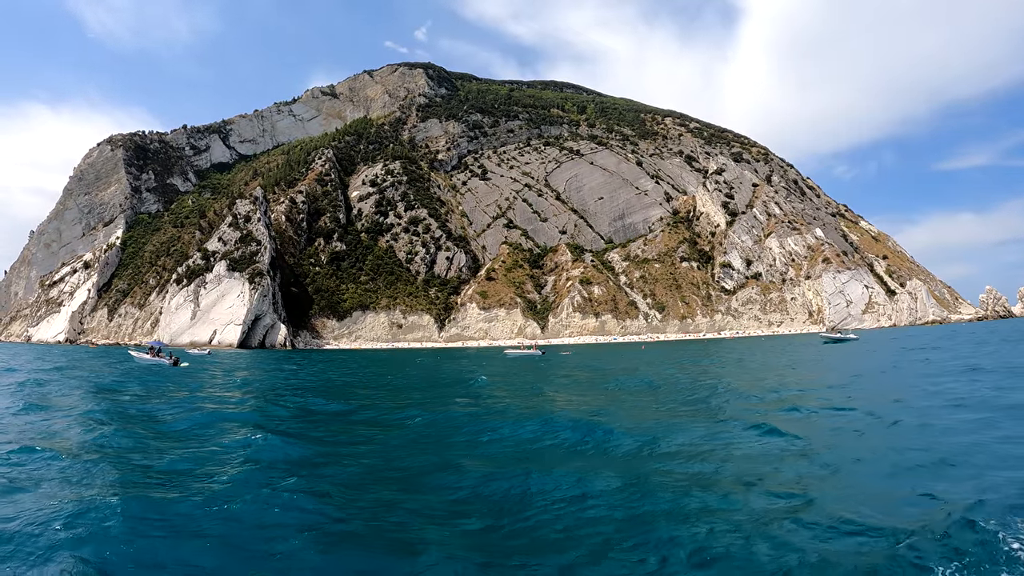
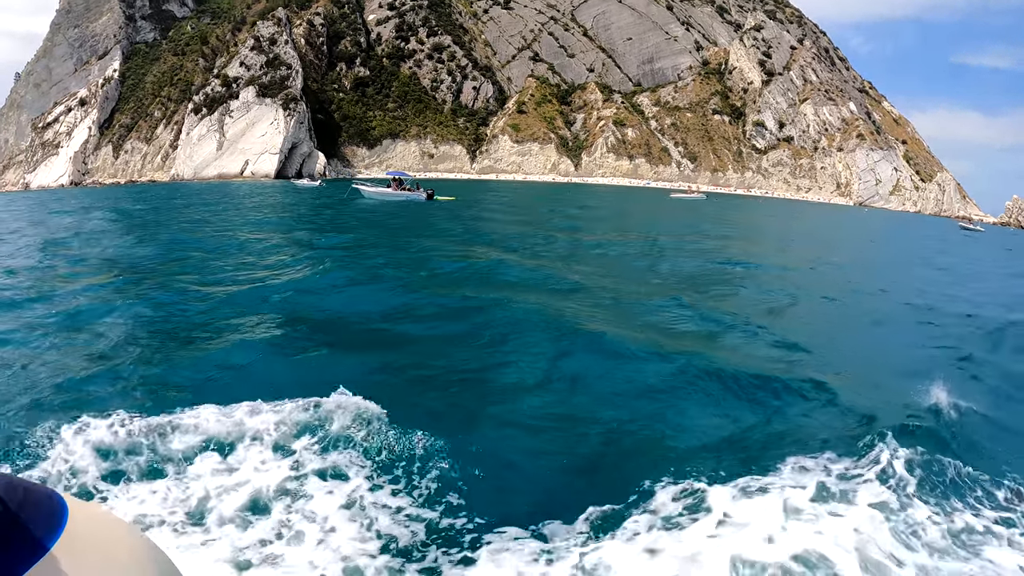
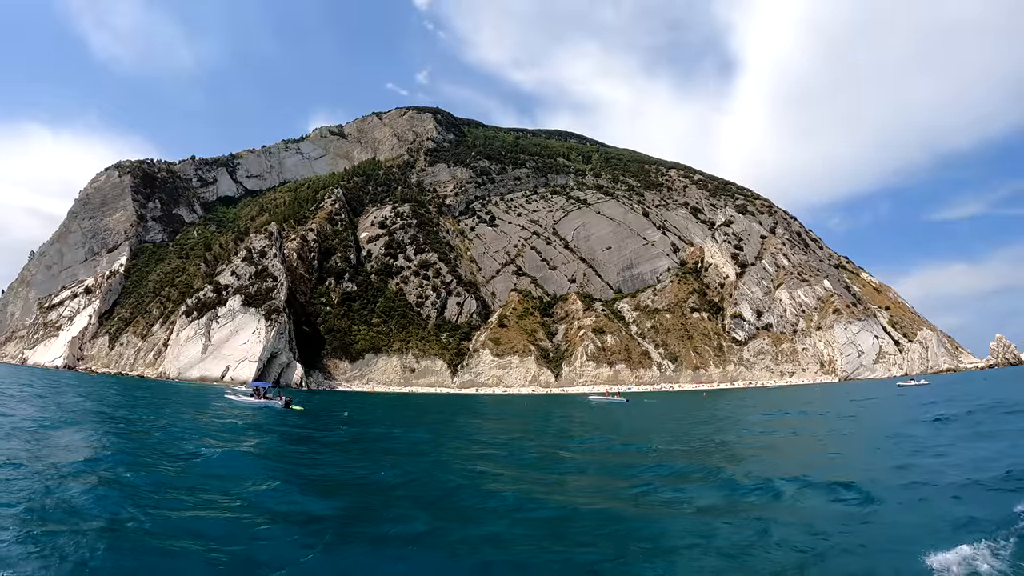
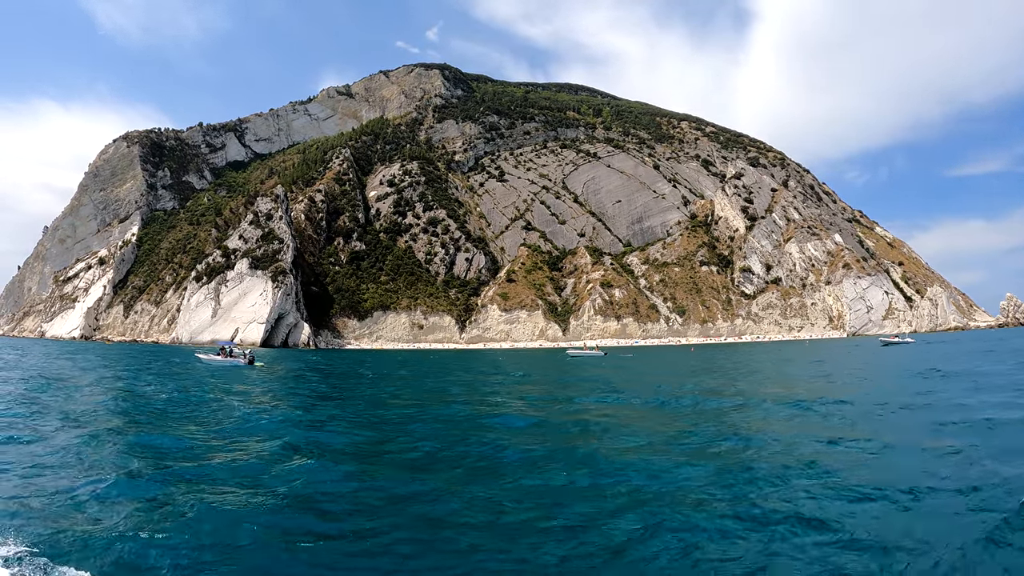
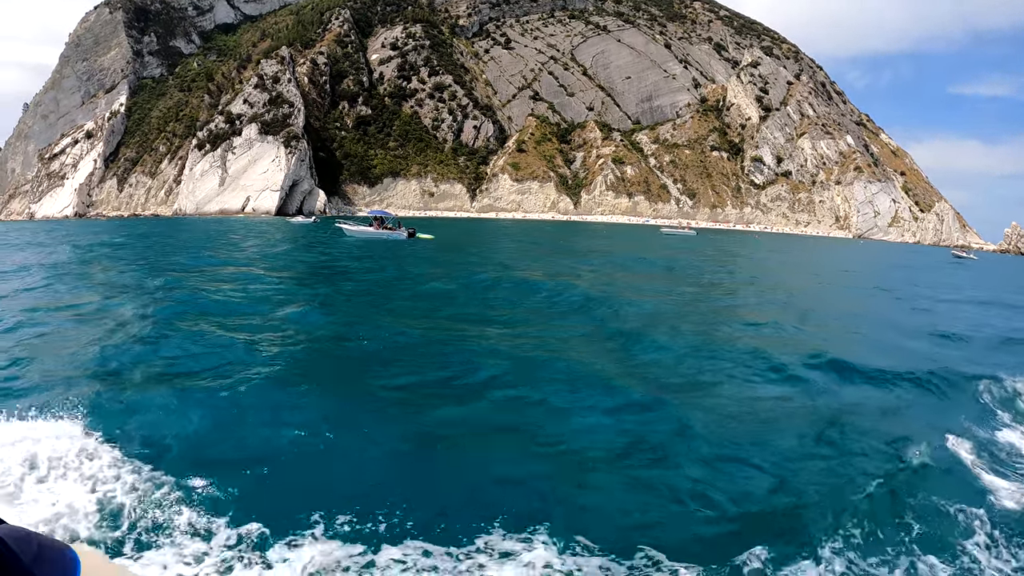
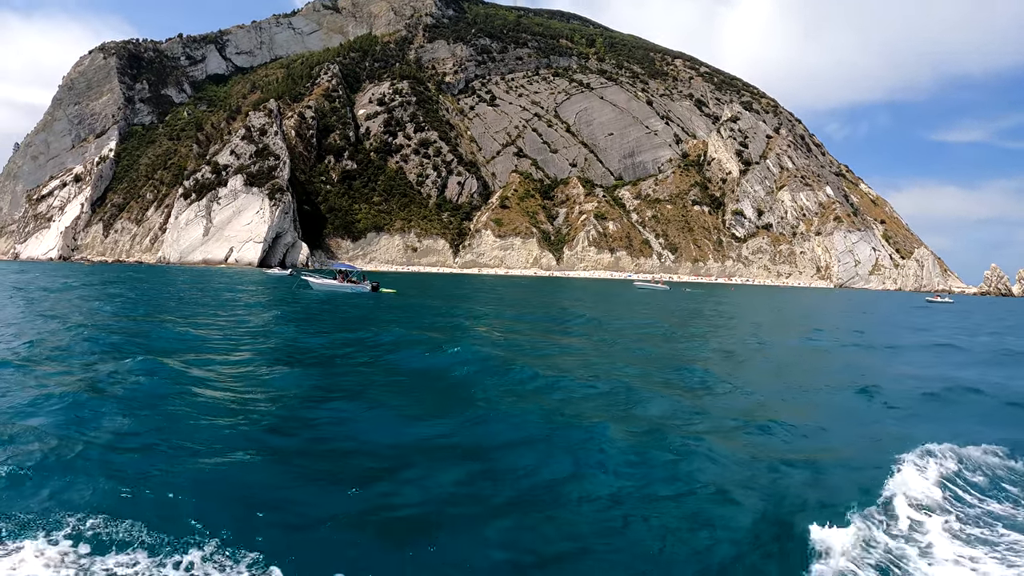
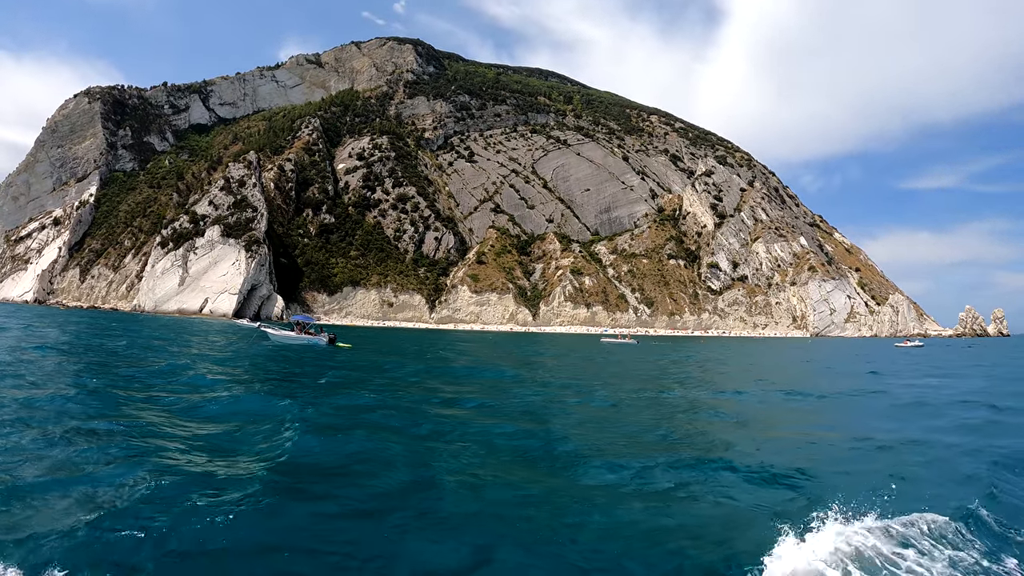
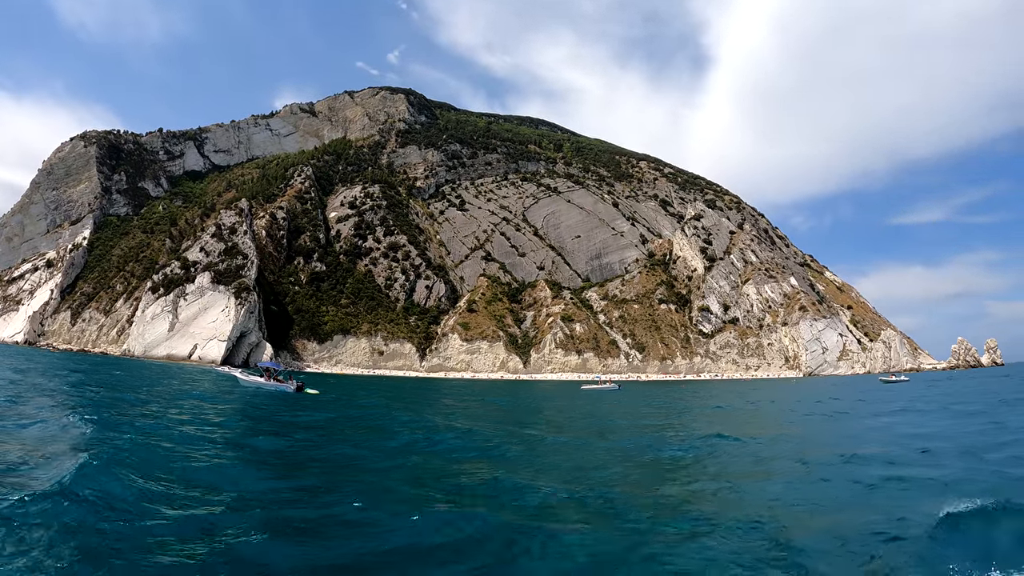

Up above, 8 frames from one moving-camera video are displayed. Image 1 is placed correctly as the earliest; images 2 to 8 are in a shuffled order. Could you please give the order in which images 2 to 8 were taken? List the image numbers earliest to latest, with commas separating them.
4, 3, 8, 7, 6, 5, 2
